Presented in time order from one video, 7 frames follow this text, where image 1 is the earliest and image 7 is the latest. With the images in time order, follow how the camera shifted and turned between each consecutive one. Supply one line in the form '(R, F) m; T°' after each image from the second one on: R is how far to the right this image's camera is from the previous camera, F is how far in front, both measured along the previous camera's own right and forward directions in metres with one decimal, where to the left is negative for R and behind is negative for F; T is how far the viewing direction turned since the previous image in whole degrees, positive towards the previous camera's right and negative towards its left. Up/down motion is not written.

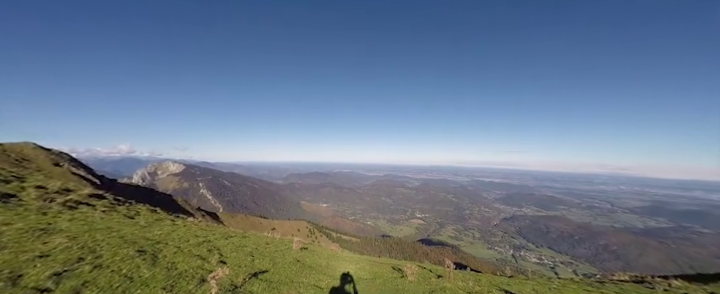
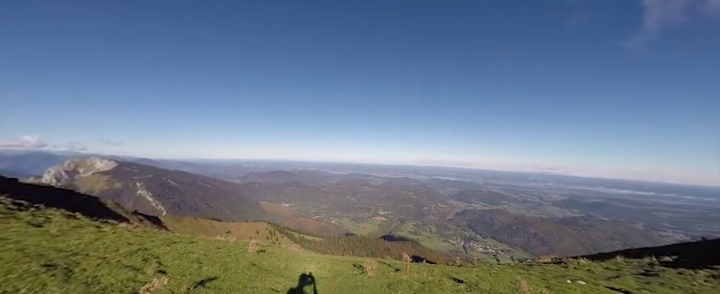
(+0.8, +1.2) m; +9°
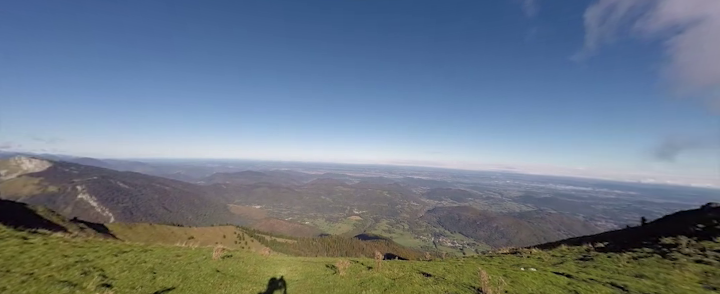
(+0.2, +0.4) m; +6°
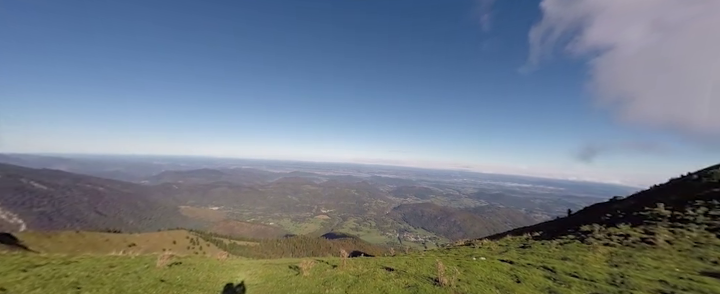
(+0.7, 0.0) m; +8°
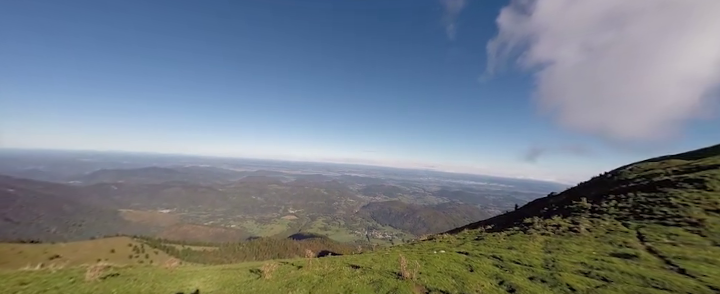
(+0.6, +0.1) m; +8°
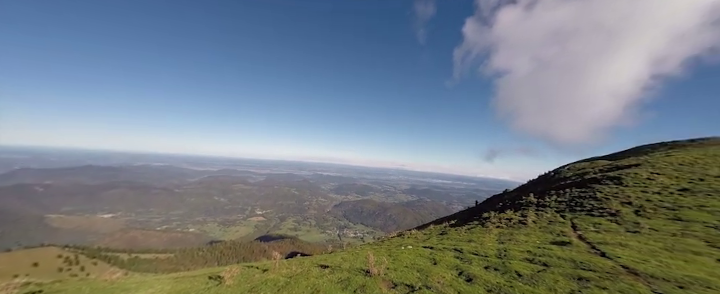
(+0.2, -0.2) m; +7°
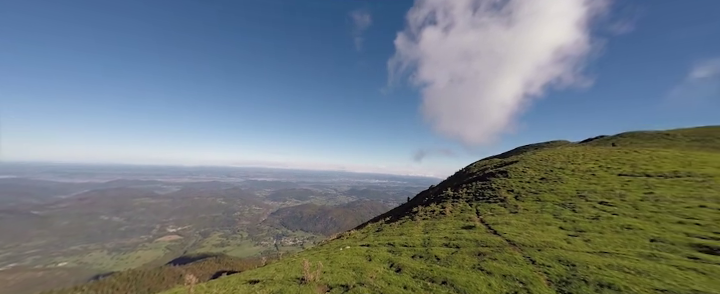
(+0.1, -1.3) m; +14°
